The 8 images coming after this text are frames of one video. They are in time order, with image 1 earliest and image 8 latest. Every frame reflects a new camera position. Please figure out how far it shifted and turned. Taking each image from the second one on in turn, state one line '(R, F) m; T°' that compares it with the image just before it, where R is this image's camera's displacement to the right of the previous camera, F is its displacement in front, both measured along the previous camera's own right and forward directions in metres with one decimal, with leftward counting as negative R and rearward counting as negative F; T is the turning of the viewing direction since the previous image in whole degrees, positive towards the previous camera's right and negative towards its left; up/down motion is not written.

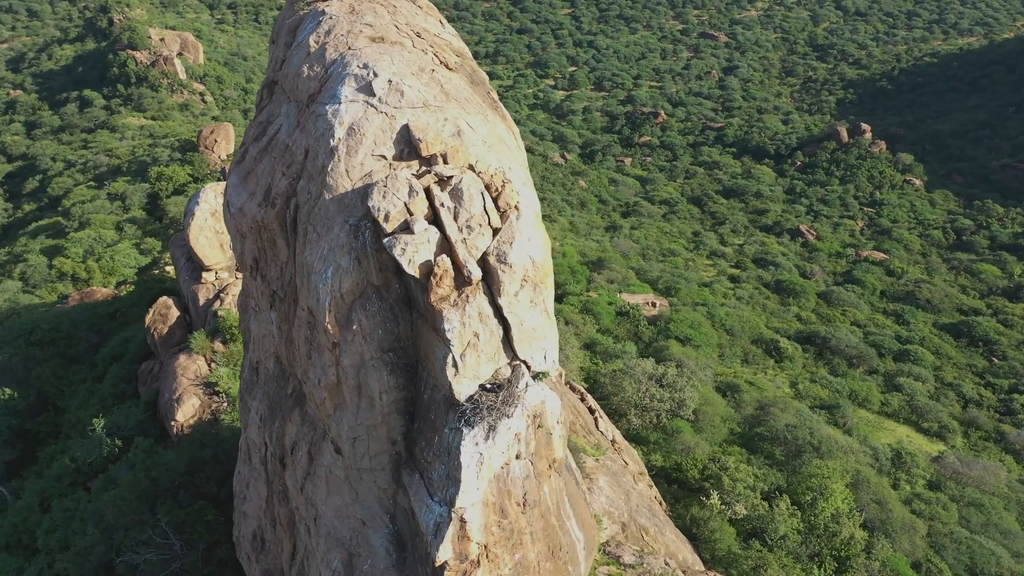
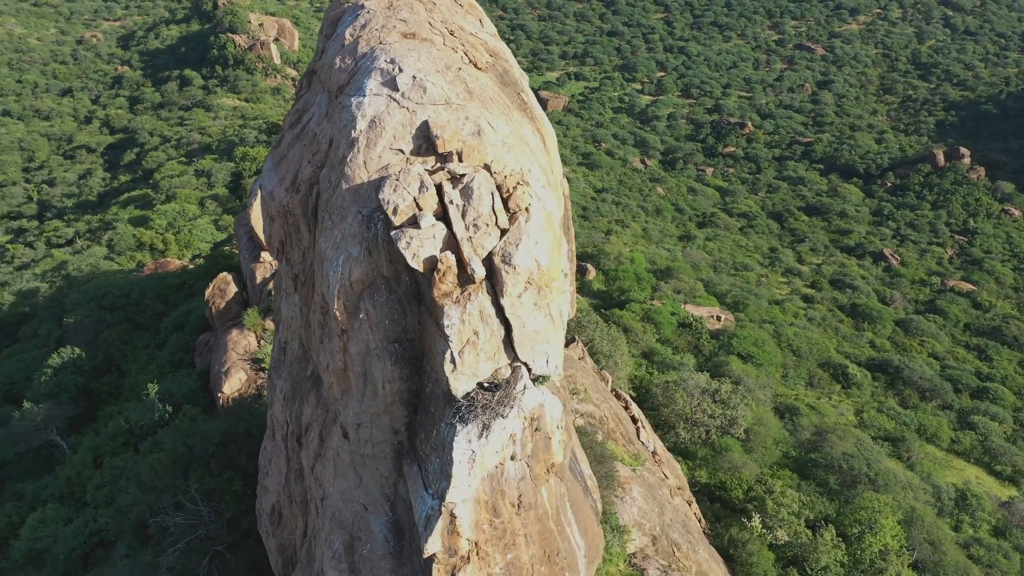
(+0.6, 0.0) m; -5°
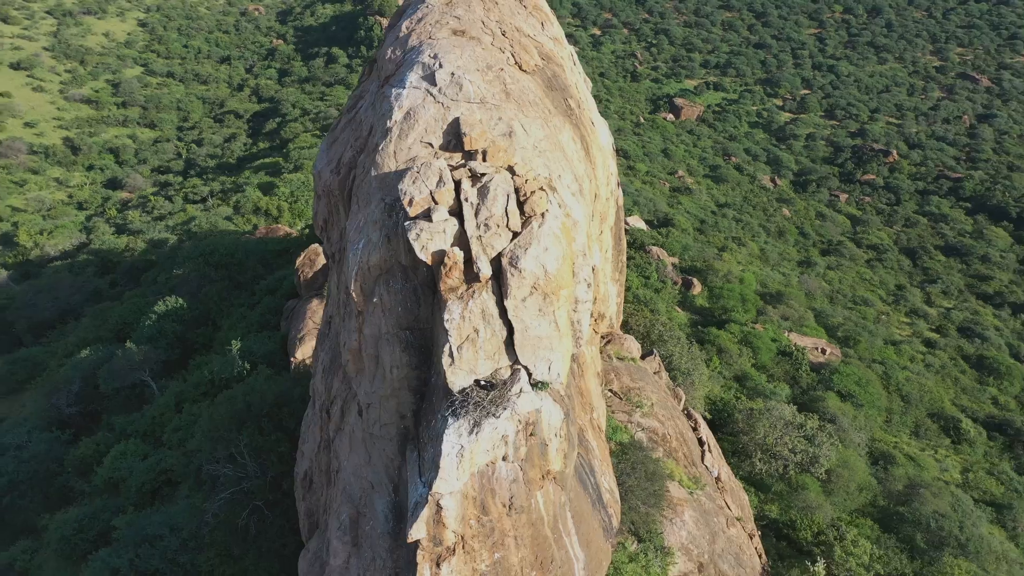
(+0.9, 0.0) m; -8°
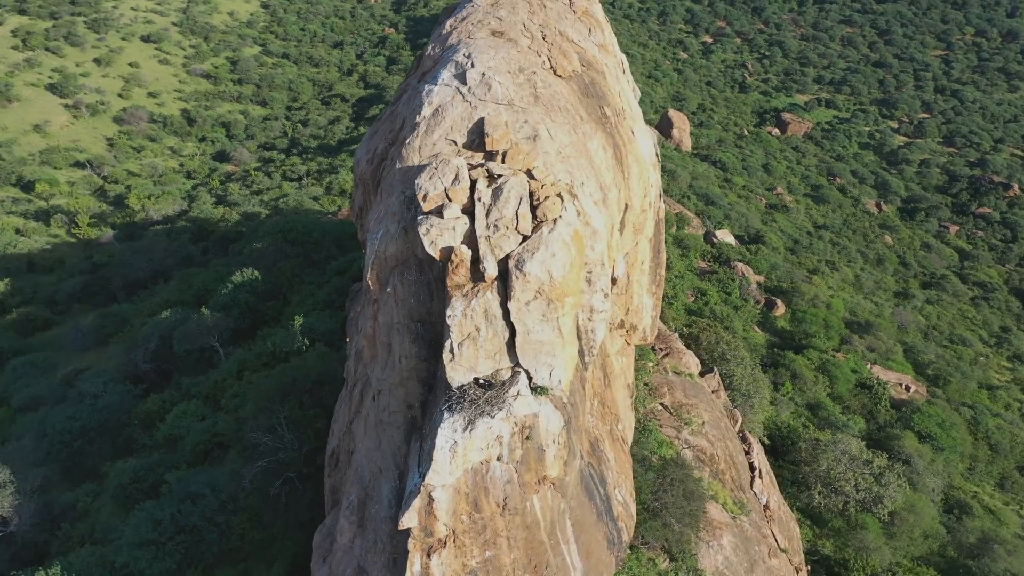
(+0.7, 0.0) m; -6°
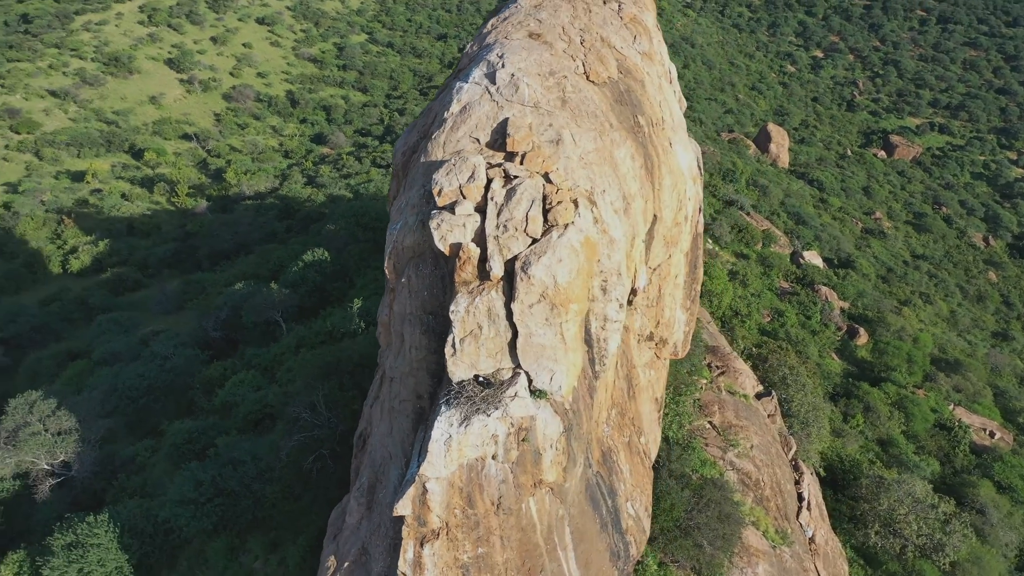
(+0.6, 0.0) m; -6°
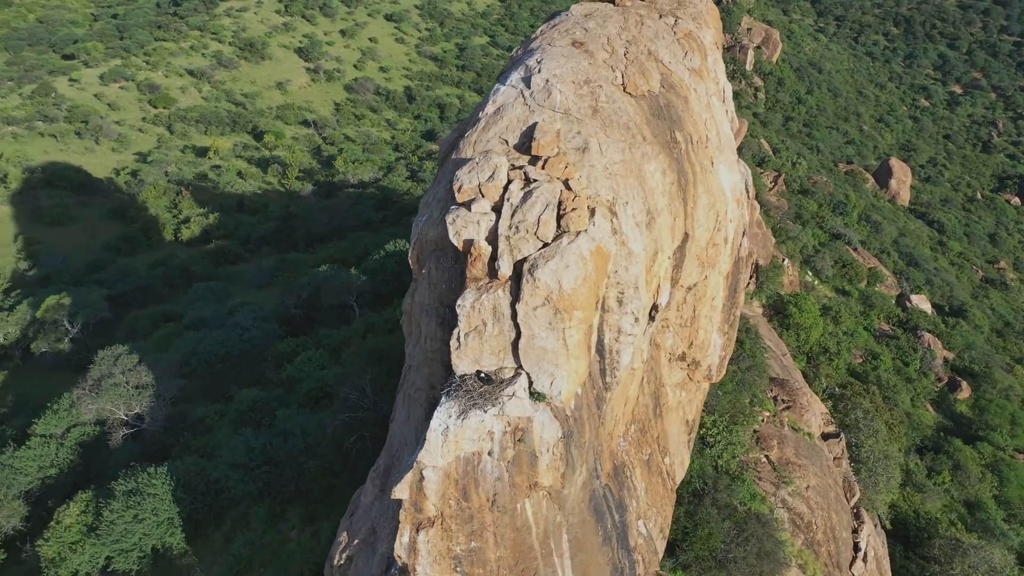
(+0.8, 0.0) m; -7°
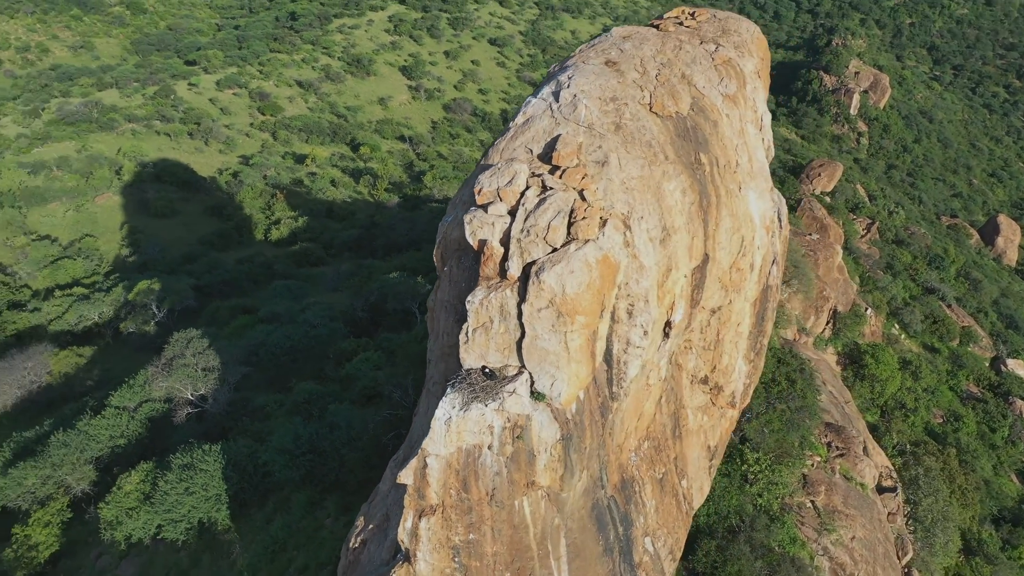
(+0.7, -0.3) m; -6°
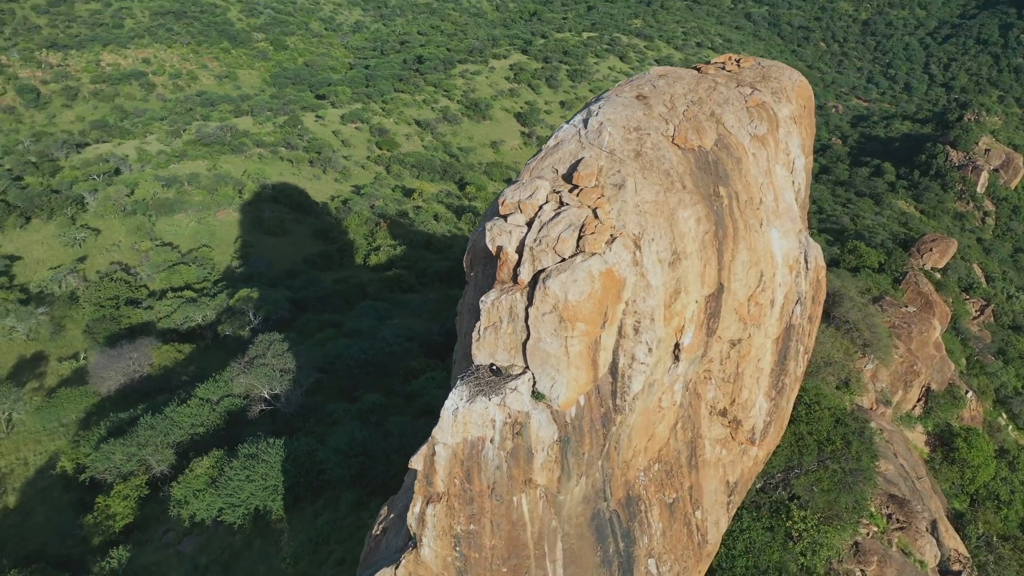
(+0.9, -0.5) m; -7°
